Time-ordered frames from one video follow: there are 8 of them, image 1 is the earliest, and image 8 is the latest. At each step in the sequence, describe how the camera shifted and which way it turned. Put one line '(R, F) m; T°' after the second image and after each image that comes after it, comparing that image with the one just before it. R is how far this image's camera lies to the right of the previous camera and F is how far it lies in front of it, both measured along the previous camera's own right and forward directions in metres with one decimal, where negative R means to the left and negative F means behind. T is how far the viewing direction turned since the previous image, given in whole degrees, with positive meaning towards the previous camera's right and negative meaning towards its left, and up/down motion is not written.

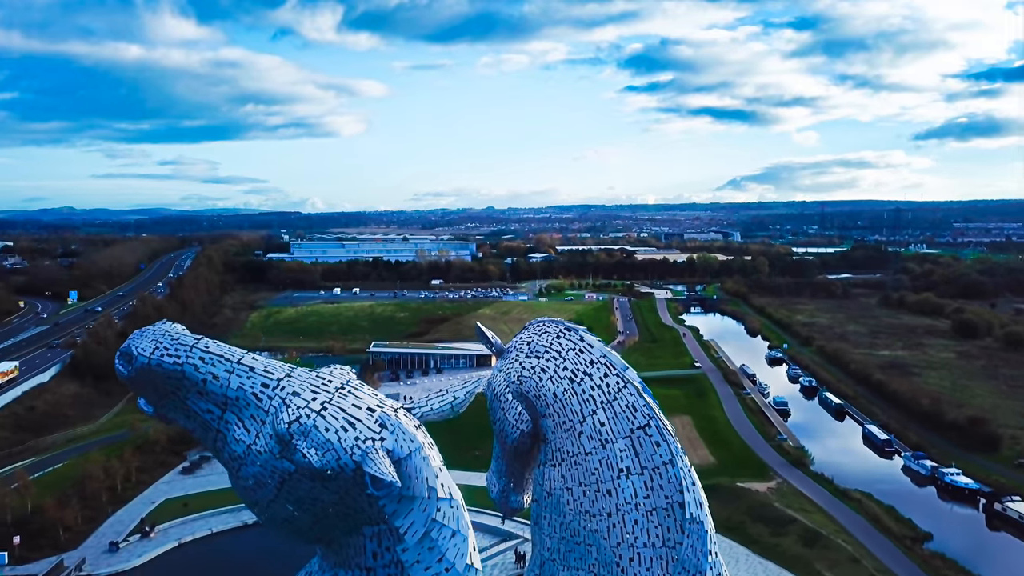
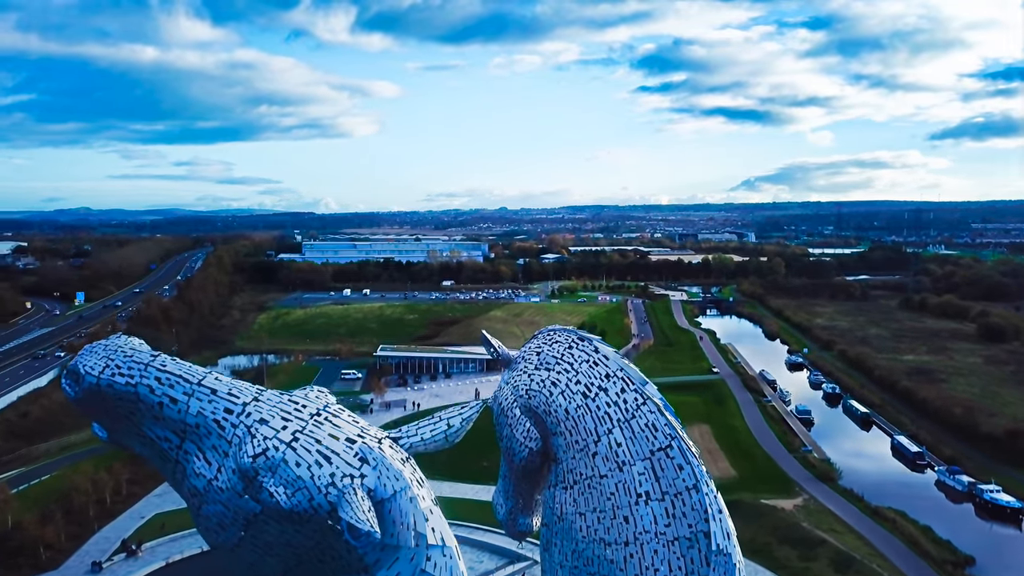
(+0.1, +1.8) m; -1°
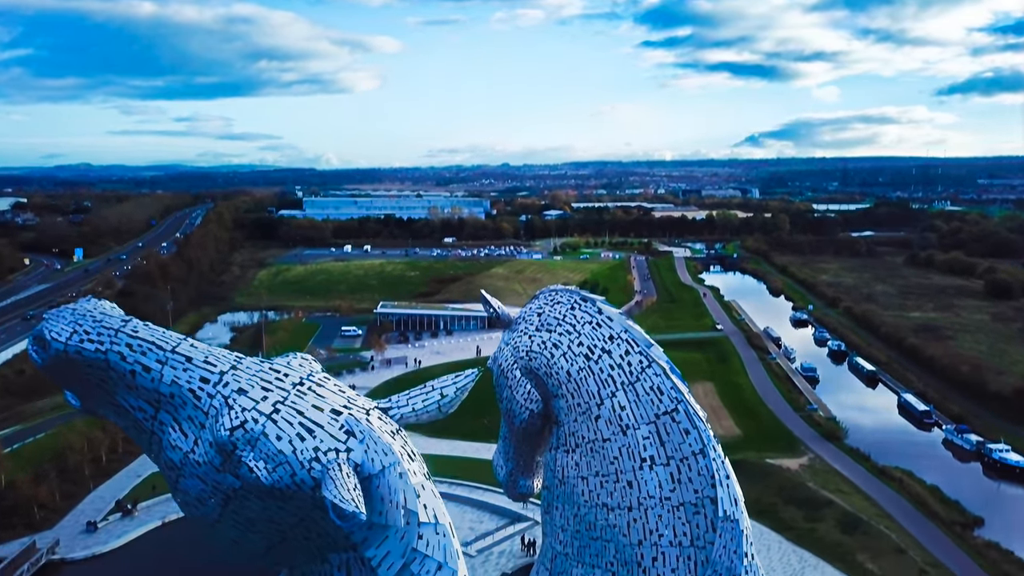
(+0.1, +0.8) m; 0°
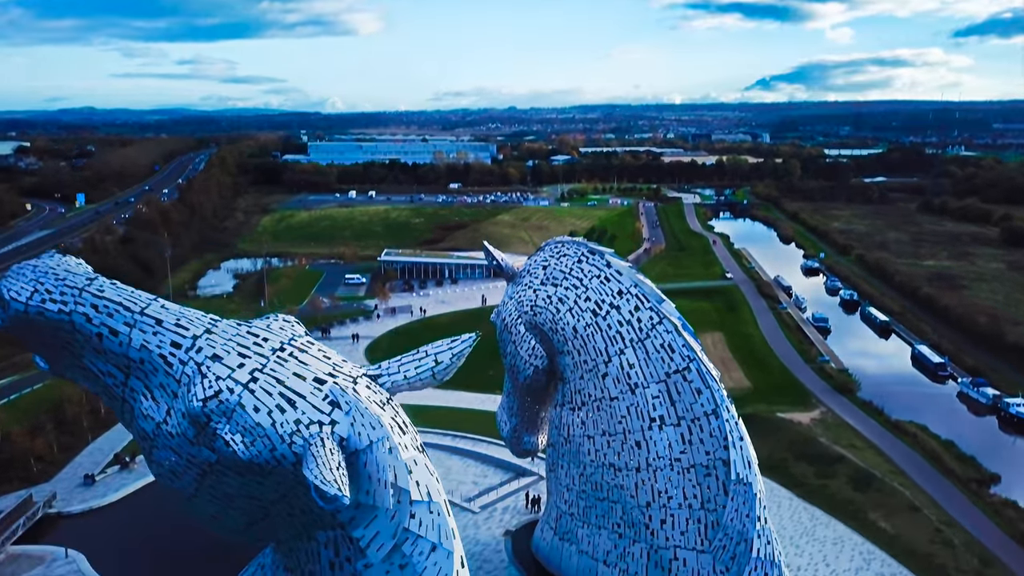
(+0.1, +1.0) m; 0°
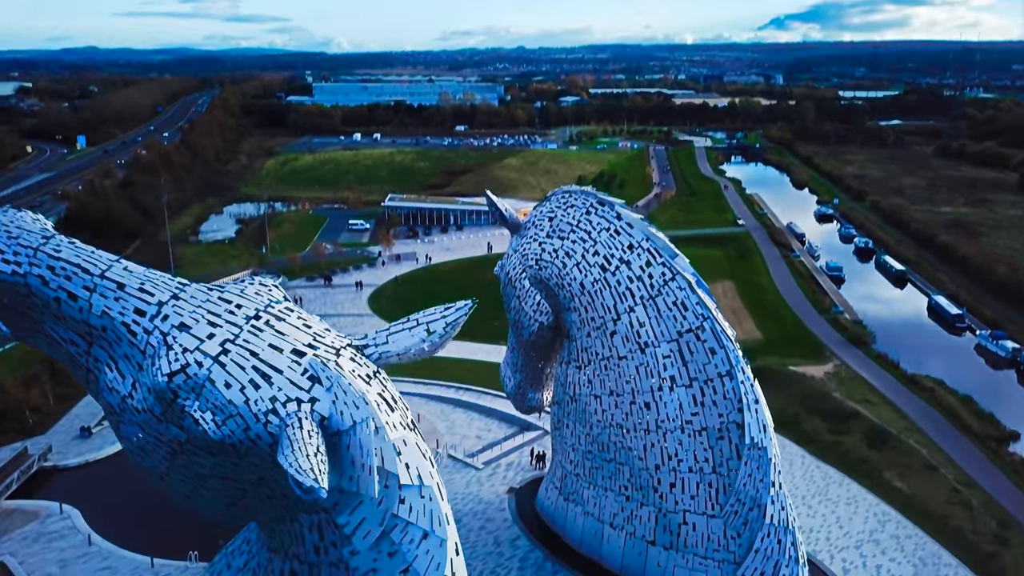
(+0.1, +1.0) m; -1°
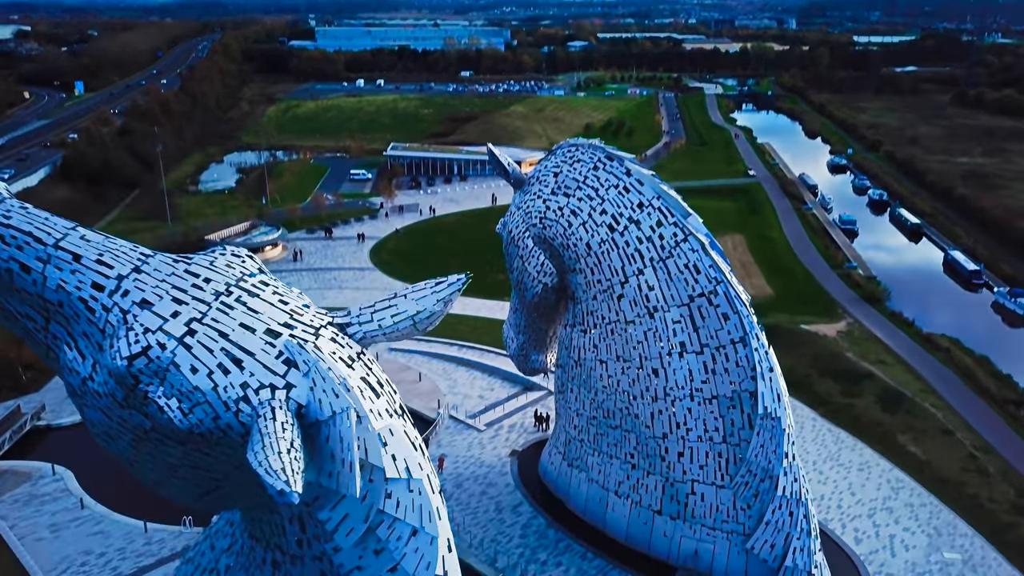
(+0.1, +0.8) m; 0°
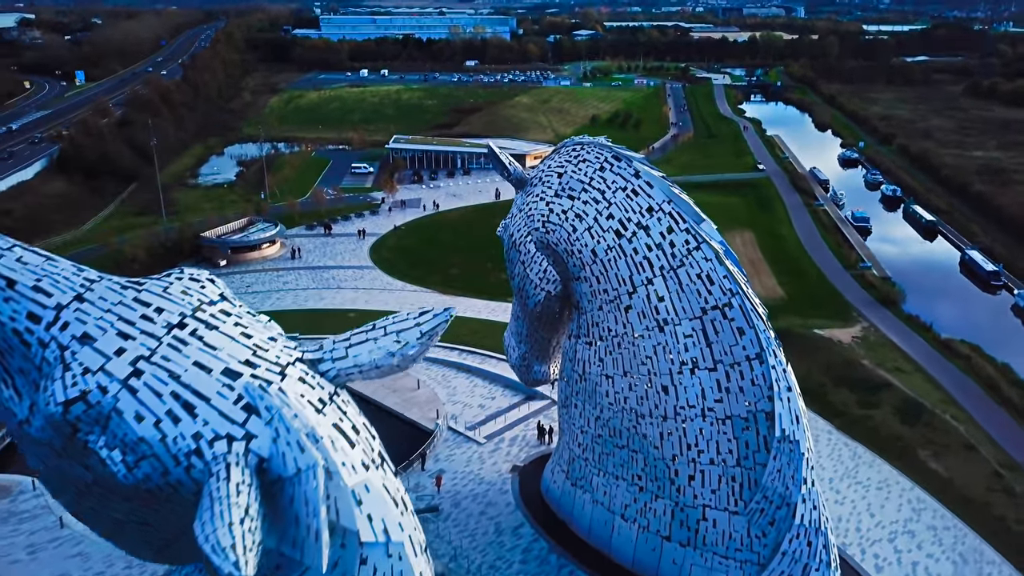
(+0.1, +1.0) m; 0°
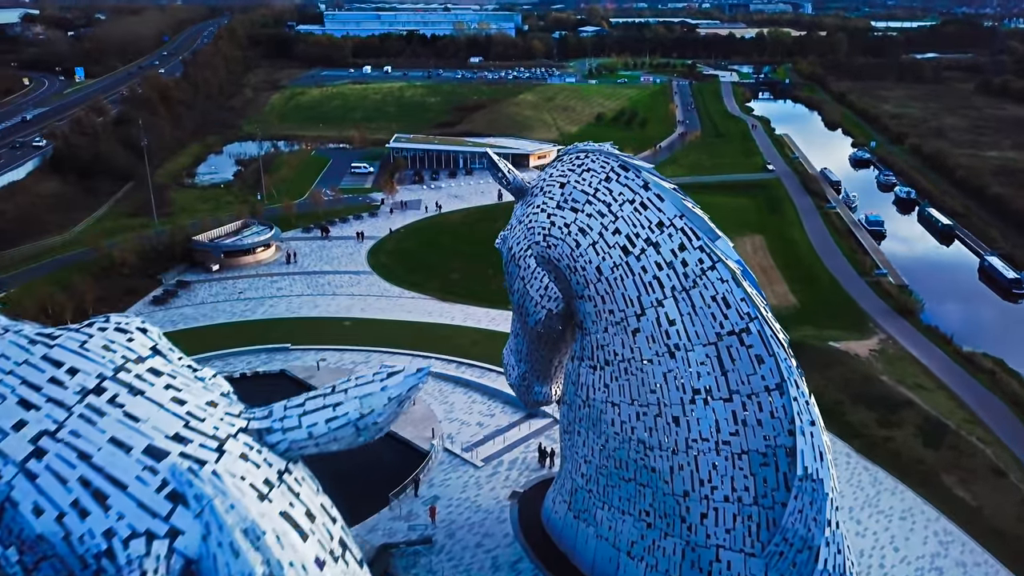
(+0.1, +1.2) m; 0°
